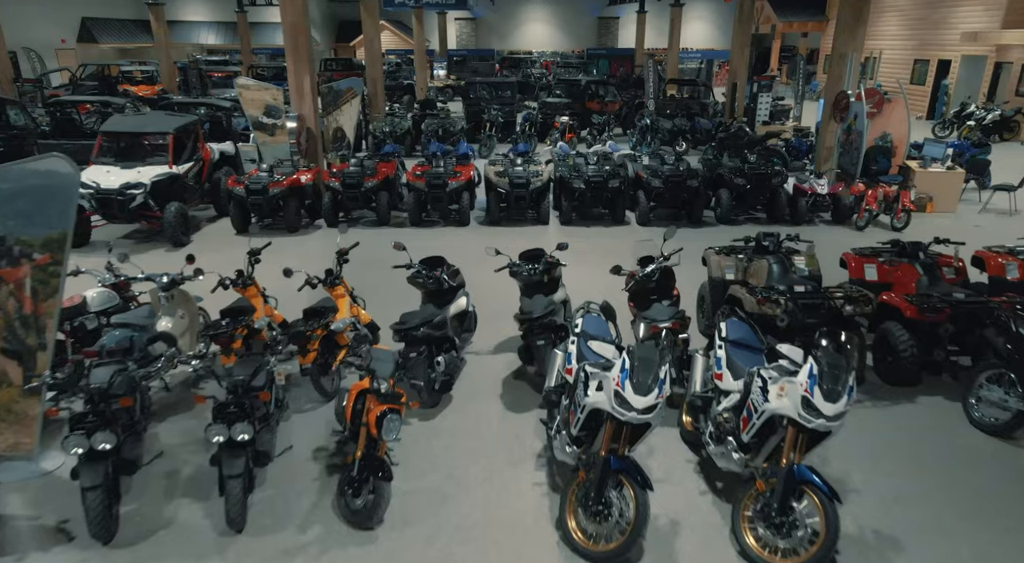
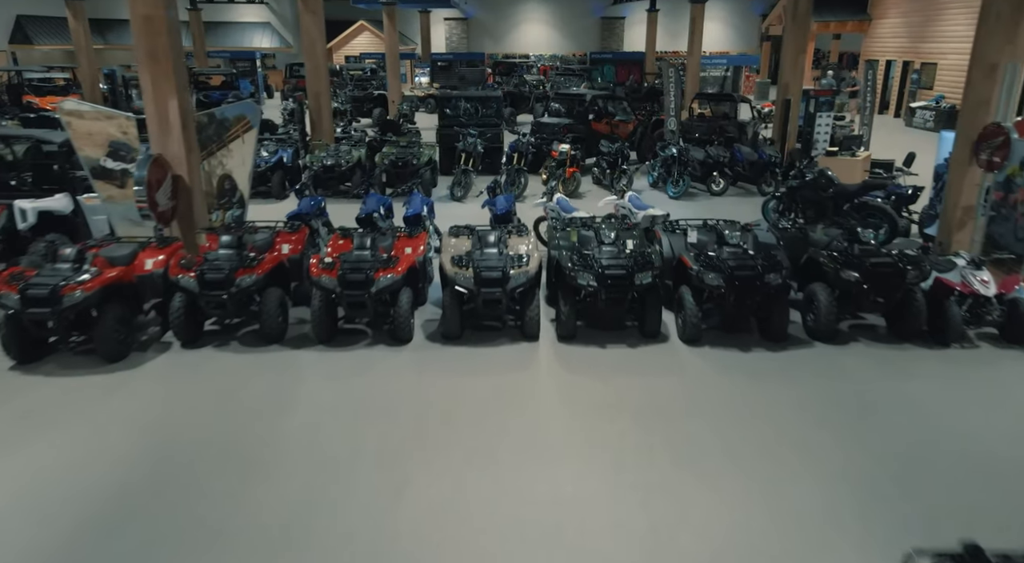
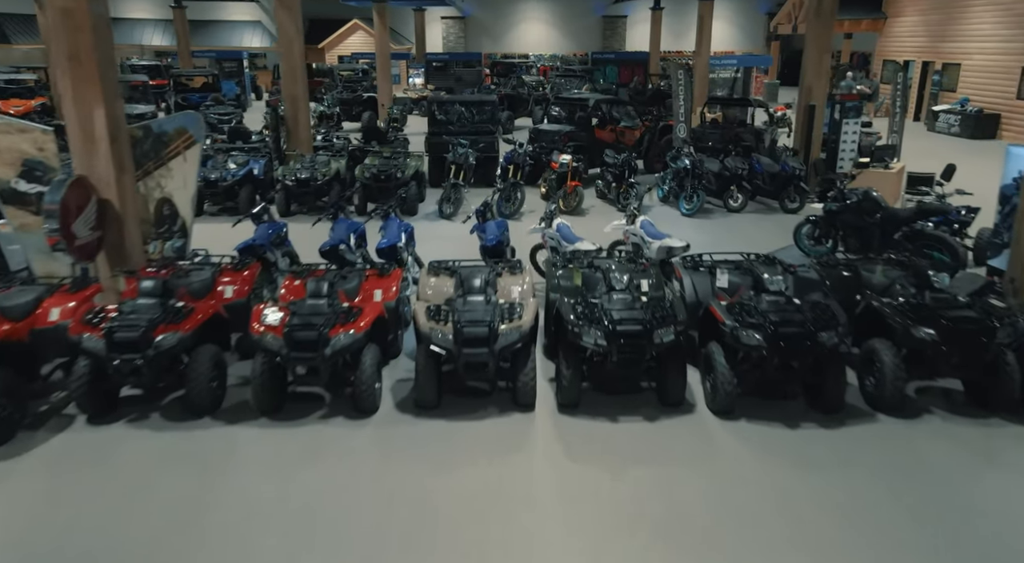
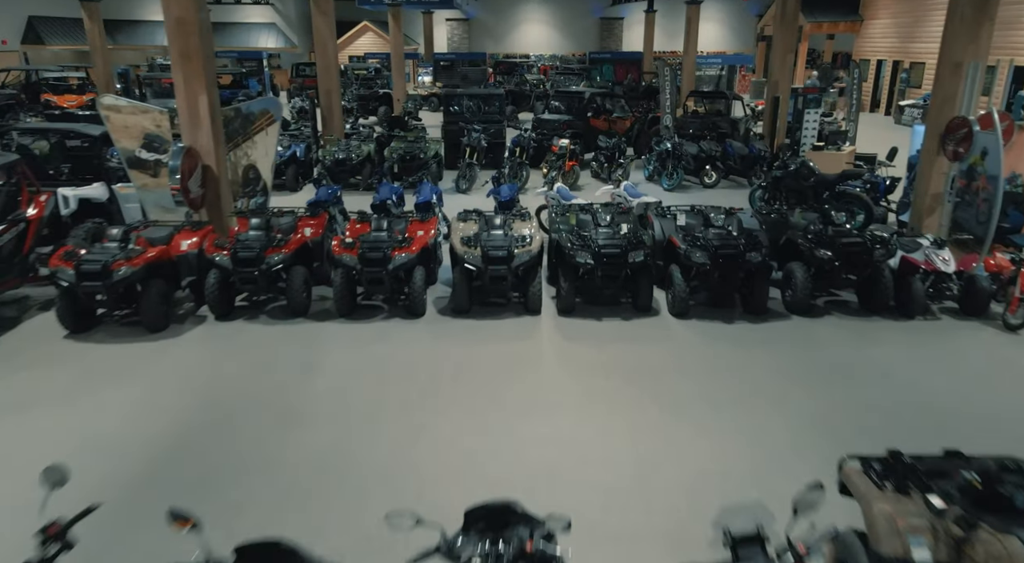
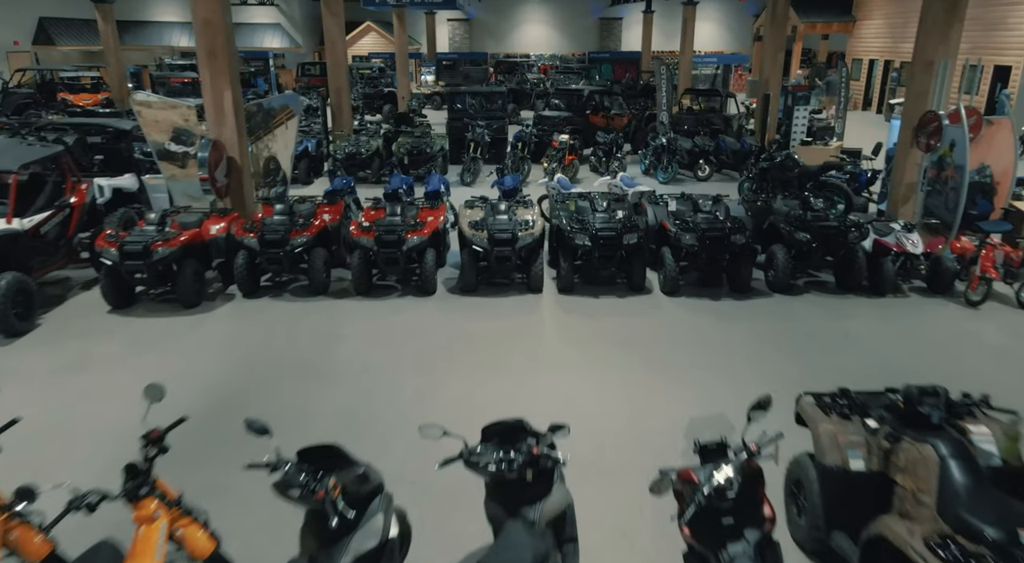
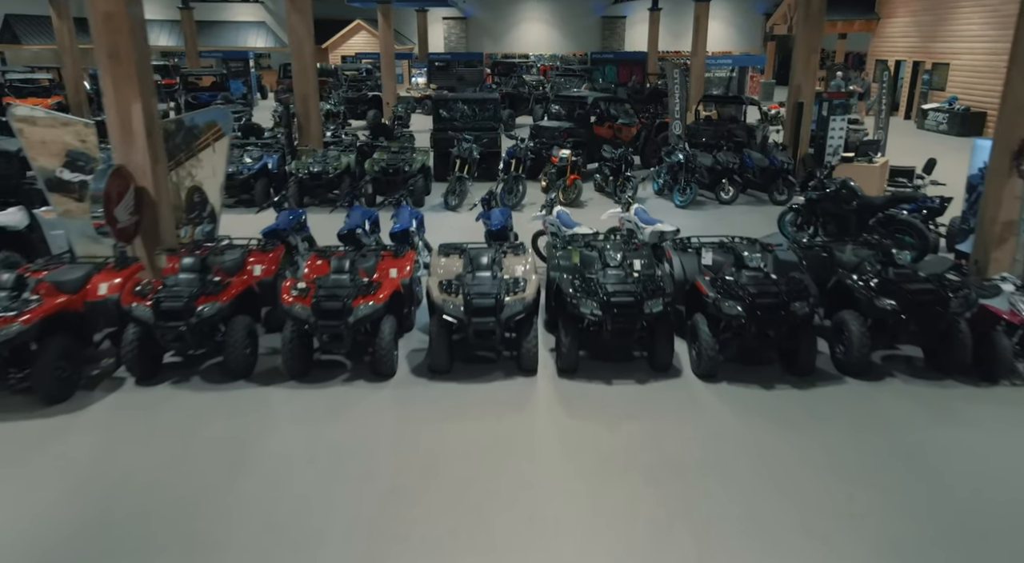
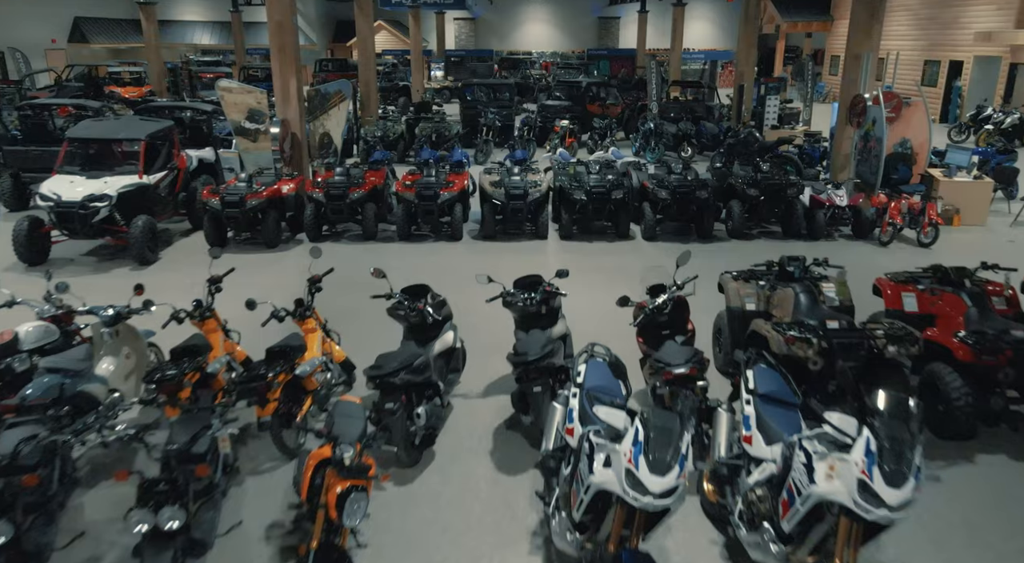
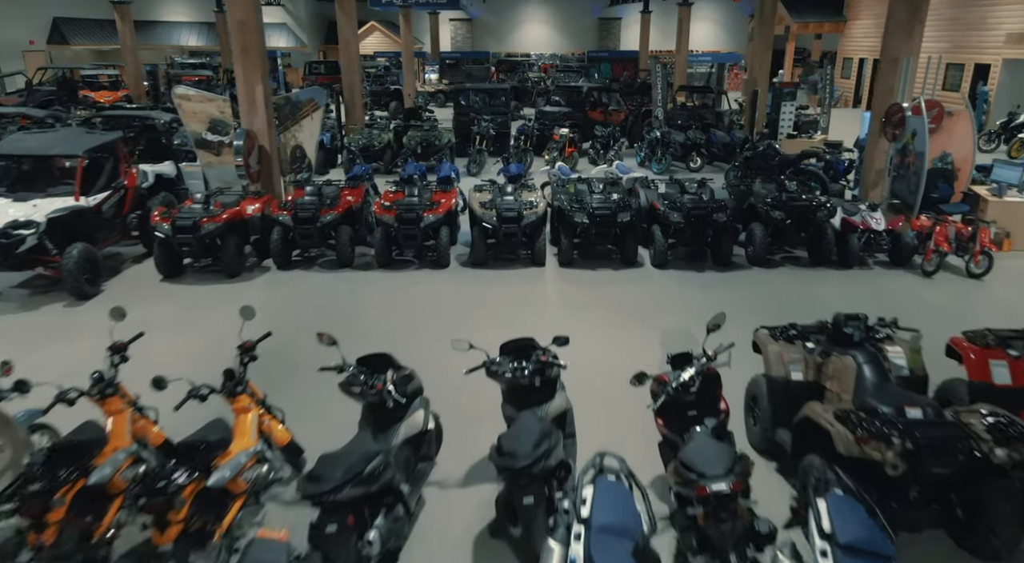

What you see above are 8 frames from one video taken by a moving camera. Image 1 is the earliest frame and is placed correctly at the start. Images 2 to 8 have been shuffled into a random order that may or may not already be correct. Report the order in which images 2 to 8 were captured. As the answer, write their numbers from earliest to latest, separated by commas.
7, 8, 5, 4, 2, 6, 3
